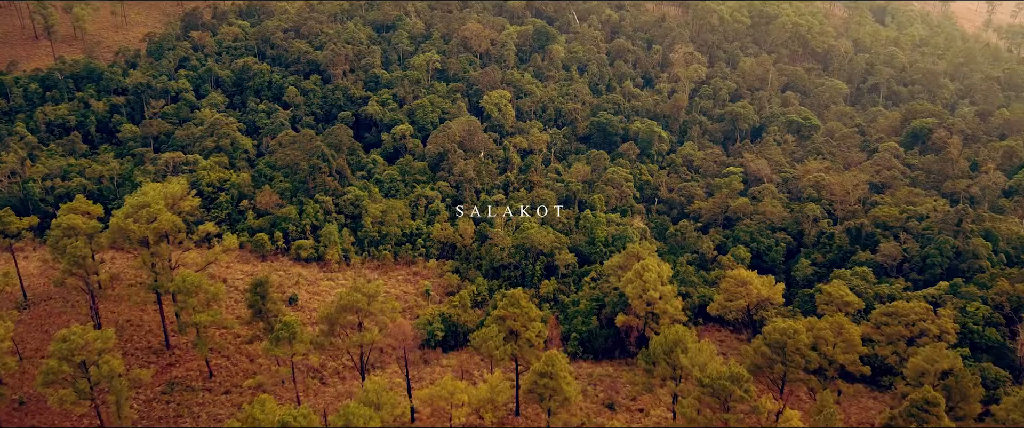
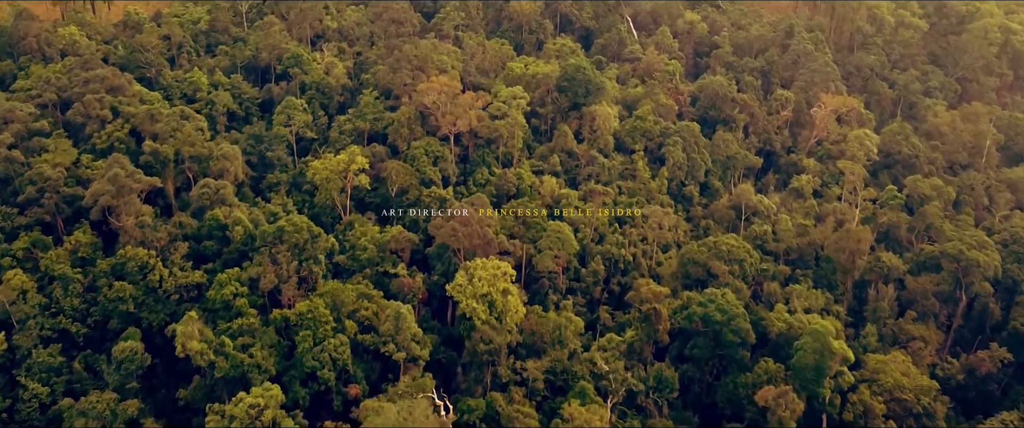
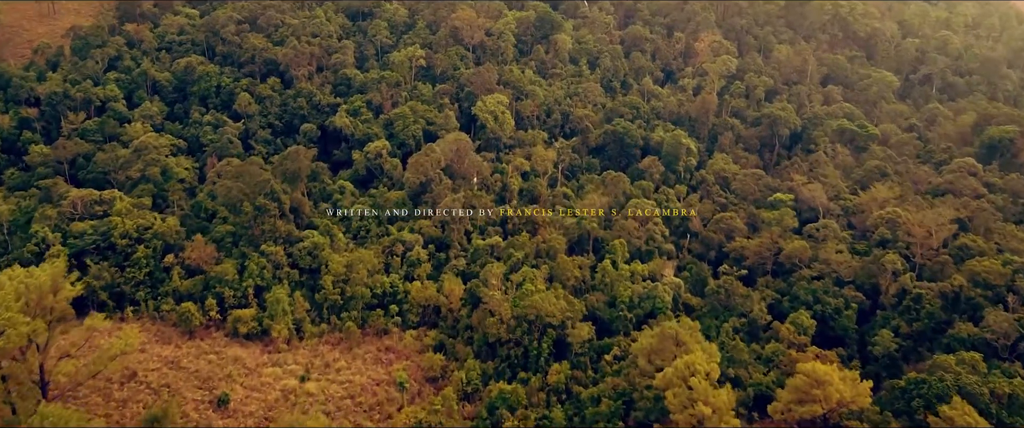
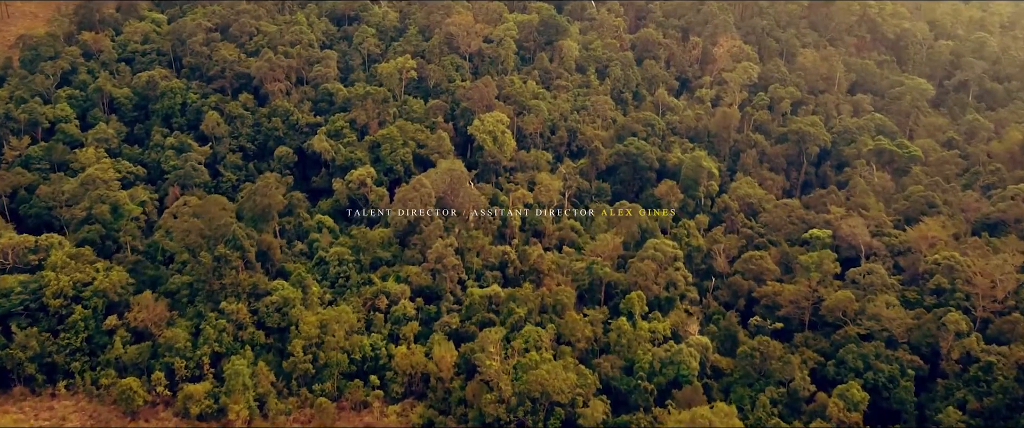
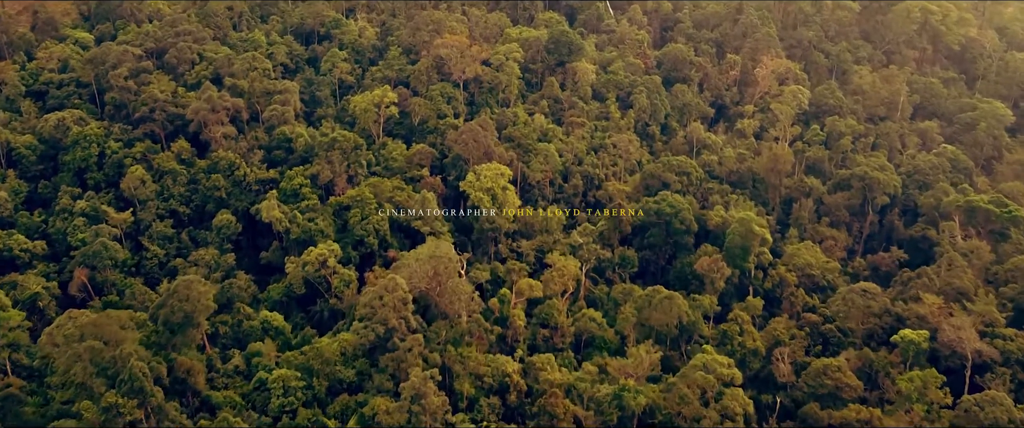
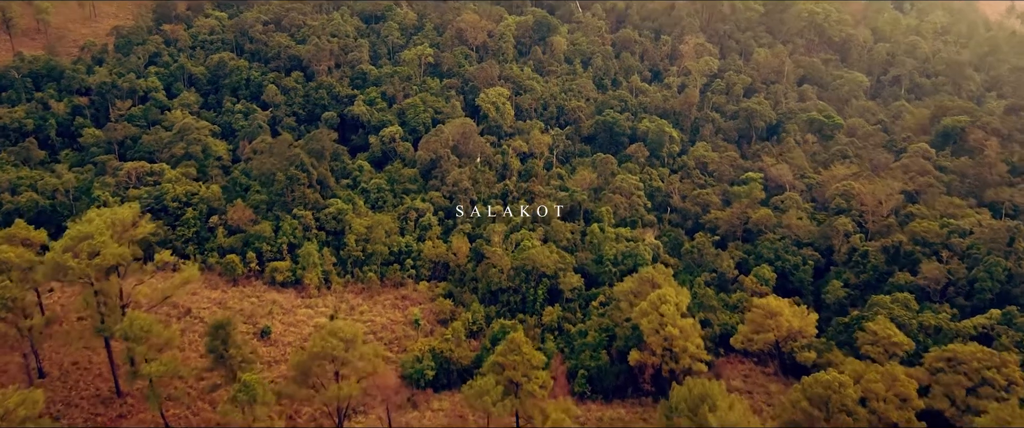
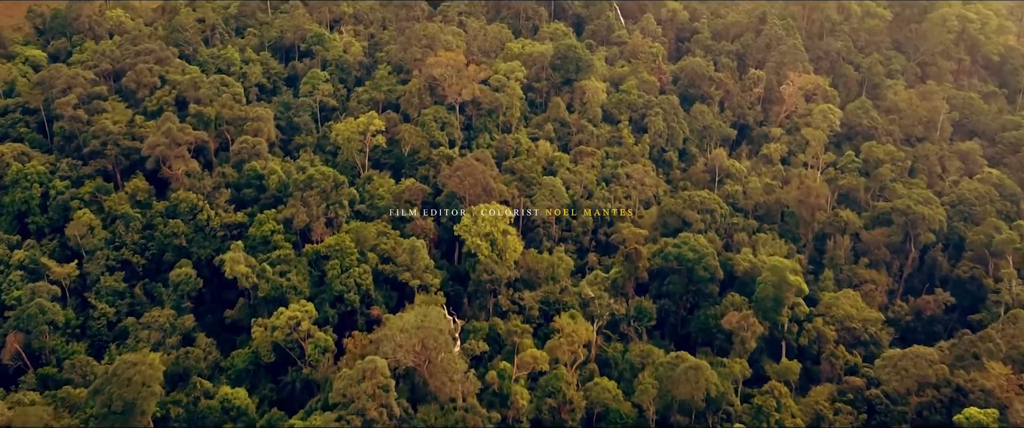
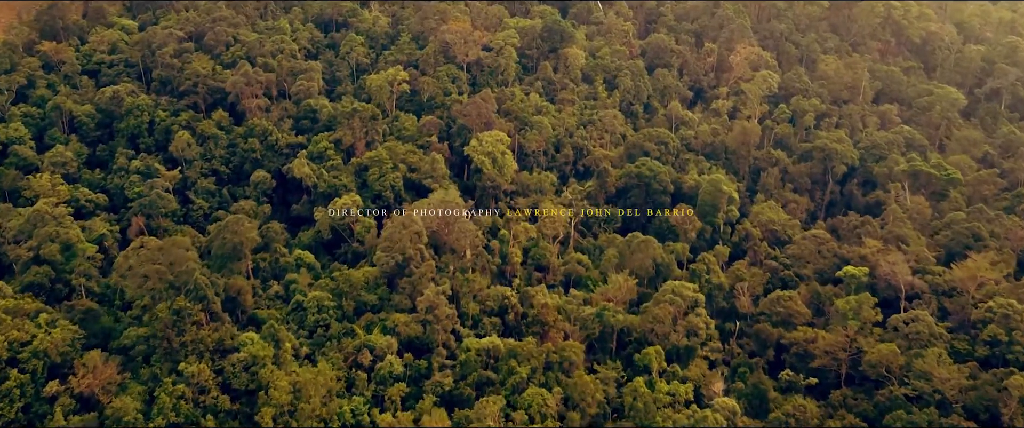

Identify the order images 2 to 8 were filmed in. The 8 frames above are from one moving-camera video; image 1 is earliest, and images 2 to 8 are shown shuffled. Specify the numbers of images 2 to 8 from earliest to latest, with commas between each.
6, 3, 4, 8, 5, 7, 2
